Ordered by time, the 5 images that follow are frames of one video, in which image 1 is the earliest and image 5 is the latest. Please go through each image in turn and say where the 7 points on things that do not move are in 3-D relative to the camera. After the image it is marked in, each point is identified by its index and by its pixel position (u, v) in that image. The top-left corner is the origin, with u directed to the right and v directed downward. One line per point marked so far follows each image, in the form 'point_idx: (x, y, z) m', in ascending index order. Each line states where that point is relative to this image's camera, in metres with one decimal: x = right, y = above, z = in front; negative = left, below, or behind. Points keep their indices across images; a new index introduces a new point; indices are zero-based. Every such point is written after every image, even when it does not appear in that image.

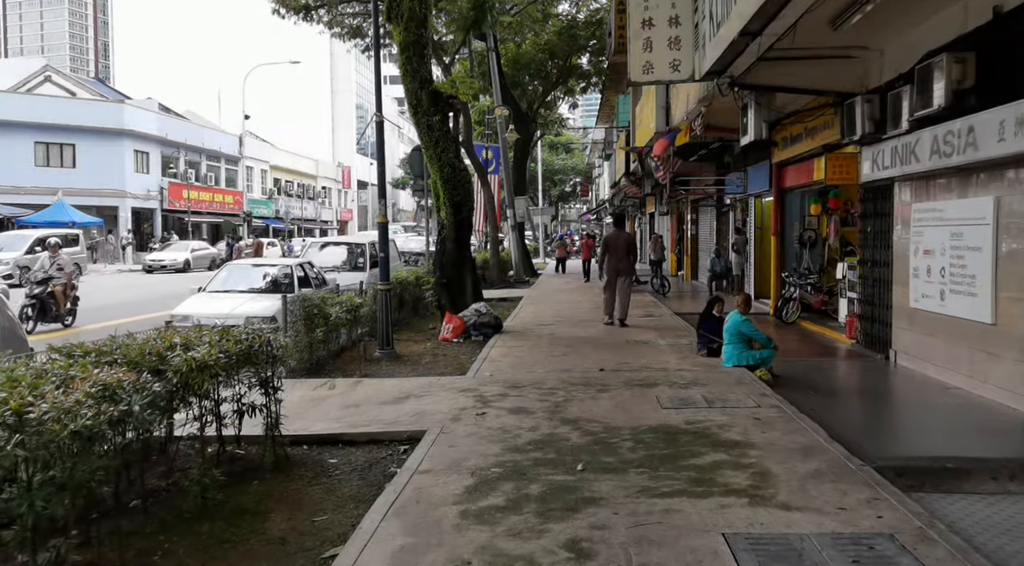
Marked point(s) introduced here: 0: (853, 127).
0: (+4.4, +2.0, +10.5) m
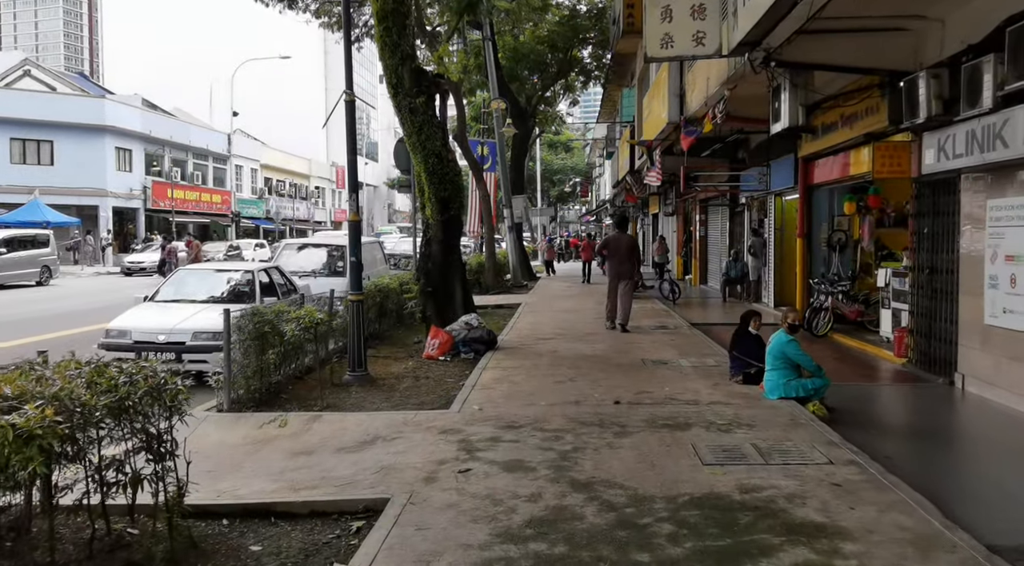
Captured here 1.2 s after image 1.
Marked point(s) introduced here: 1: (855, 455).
0: (+4.4, +1.9, +8.9) m
1: (+2.2, -1.1, +5.2) m
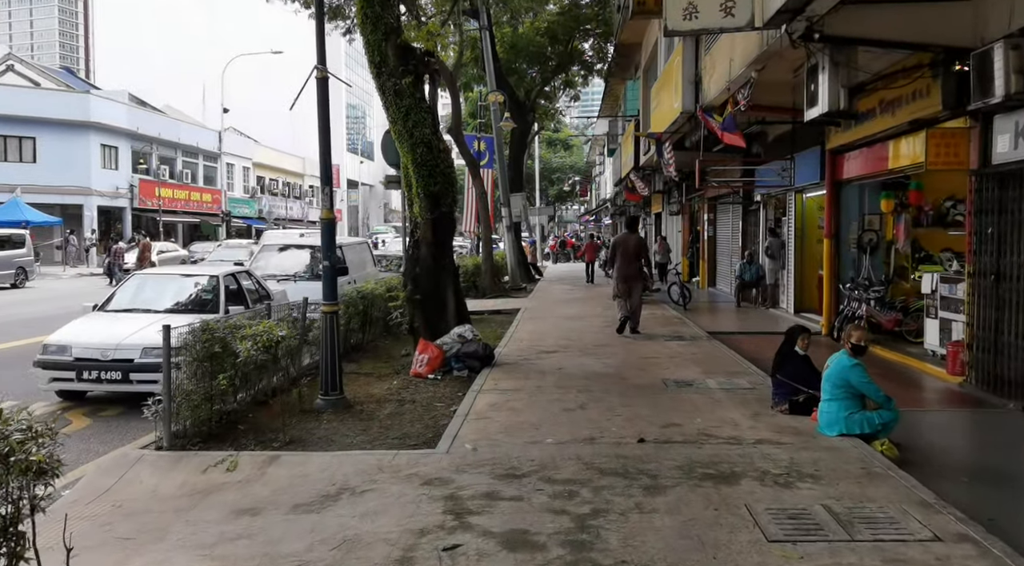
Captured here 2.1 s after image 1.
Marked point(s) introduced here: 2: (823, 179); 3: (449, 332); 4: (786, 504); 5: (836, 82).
0: (+4.4, +1.8, +7.6) m
1: (+2.2, -1.2, +4.0) m
2: (+5.0, +1.7, +13.1) m
3: (-0.7, -0.6, +9.1) m
4: (+1.5, -1.2, +4.4) m
5: (+3.5, +2.2, +8.9) m
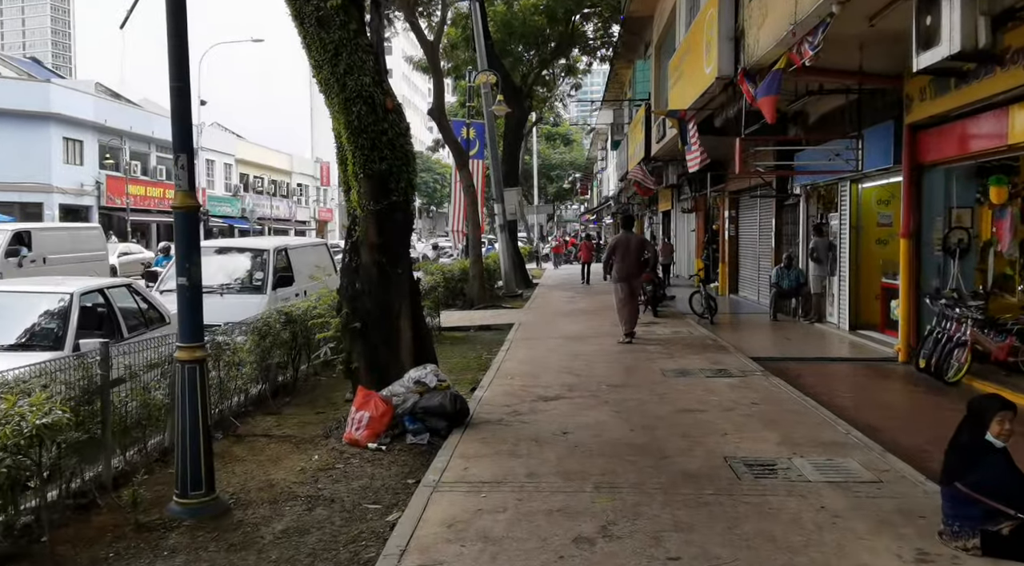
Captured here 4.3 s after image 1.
0: (+4.2, +1.7, +4.8) m
1: (+2.1, -1.3, +1.1) m
2: (+4.9, +1.5, +10.3) m
3: (-0.8, -0.7, +6.2) m
4: (+1.3, -1.3, +1.5) m
5: (+3.4, +2.0, +6.0) m
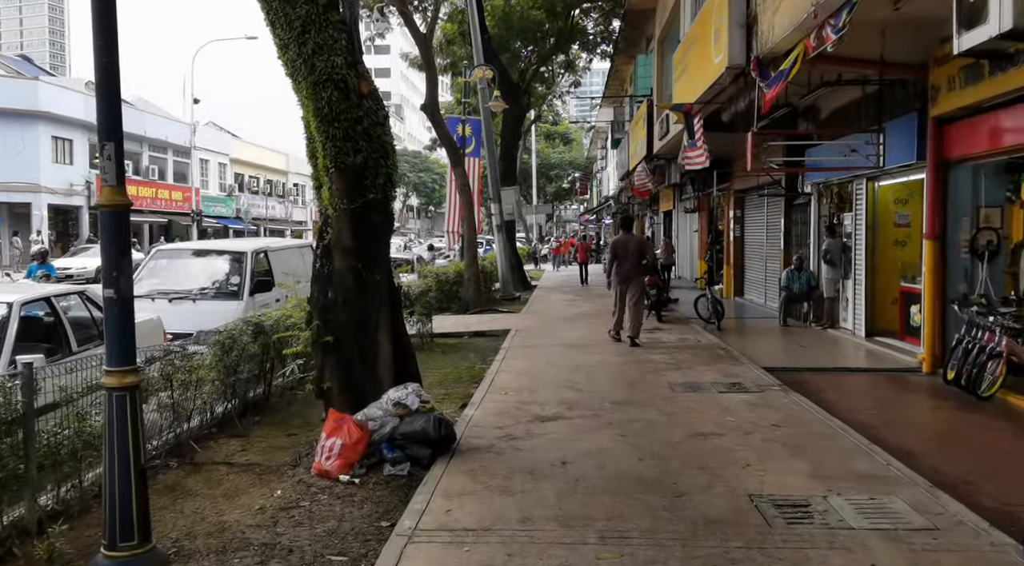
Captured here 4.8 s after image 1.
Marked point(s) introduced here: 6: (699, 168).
0: (+4.2, +1.6, +4.0) m
1: (+2.0, -1.4, +0.4) m
2: (+4.8, +1.5, +9.6) m
3: (-0.9, -0.8, +5.5) m
4: (+1.3, -1.4, +0.8) m
5: (+3.4, +2.0, +5.3) m
6: (+2.9, +1.8, +12.3) m
